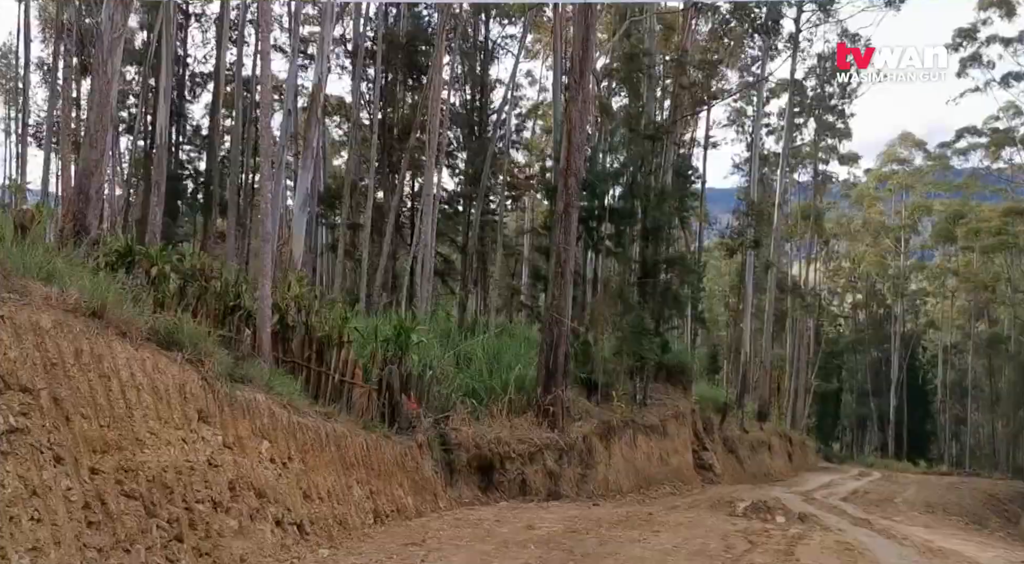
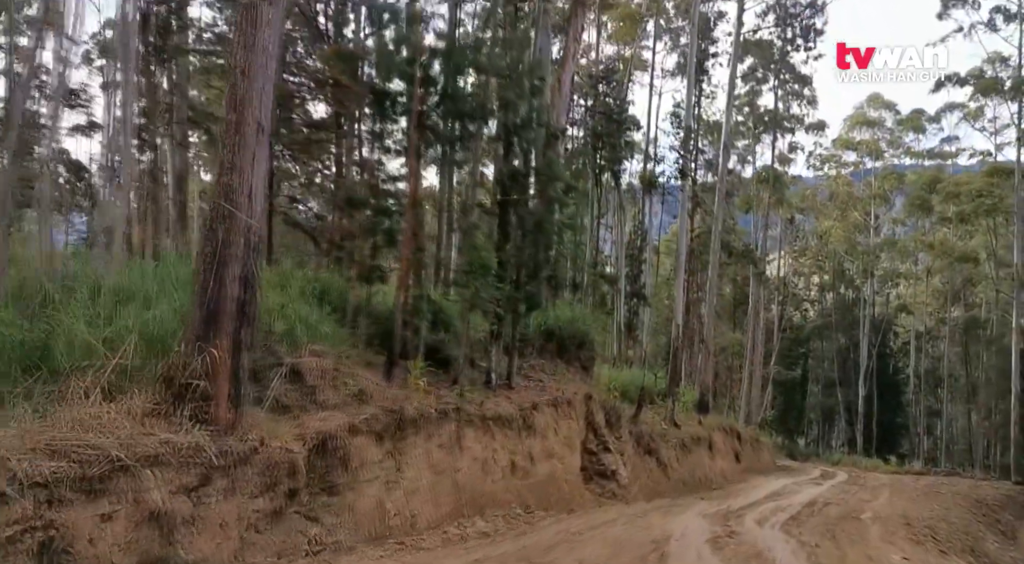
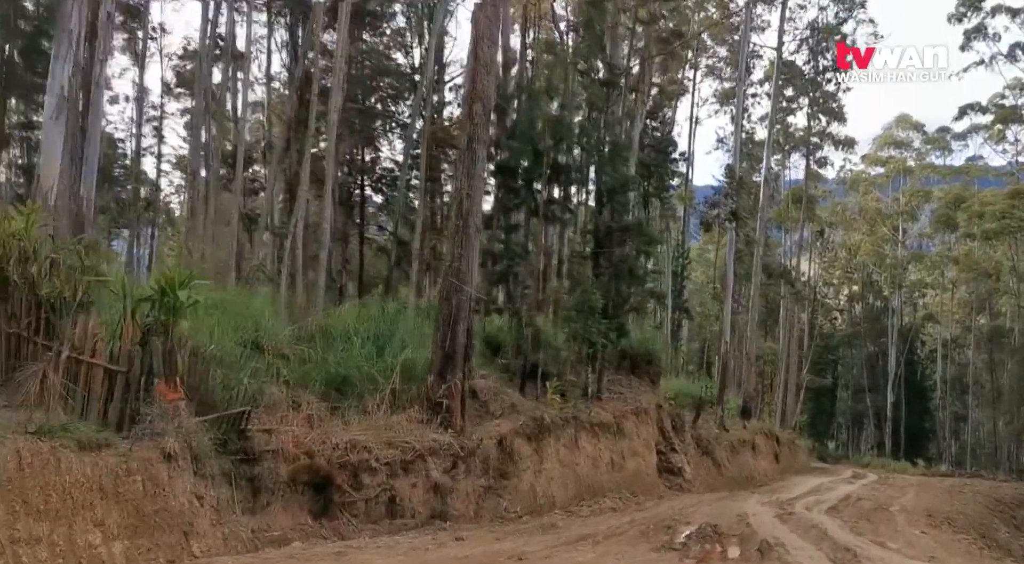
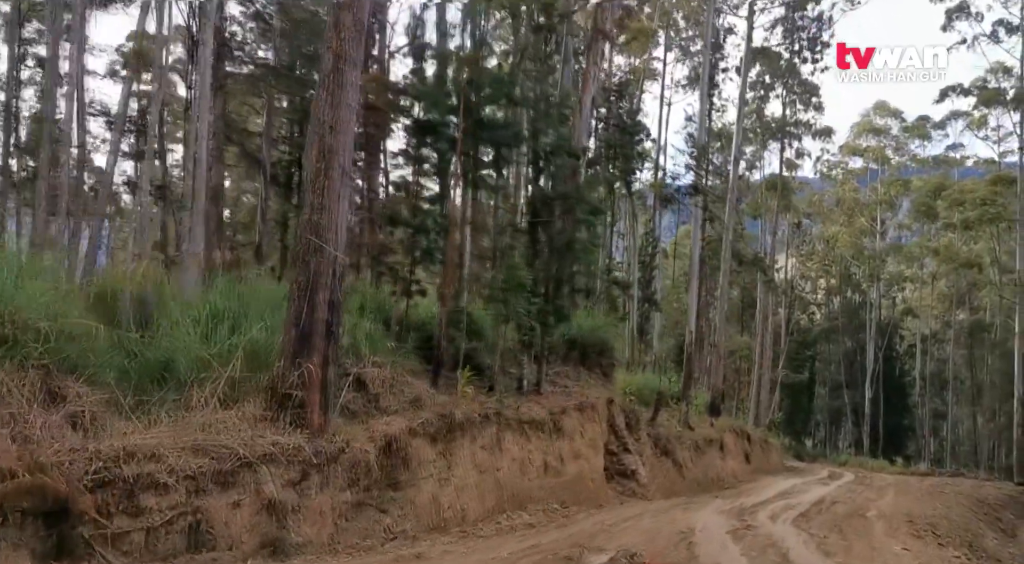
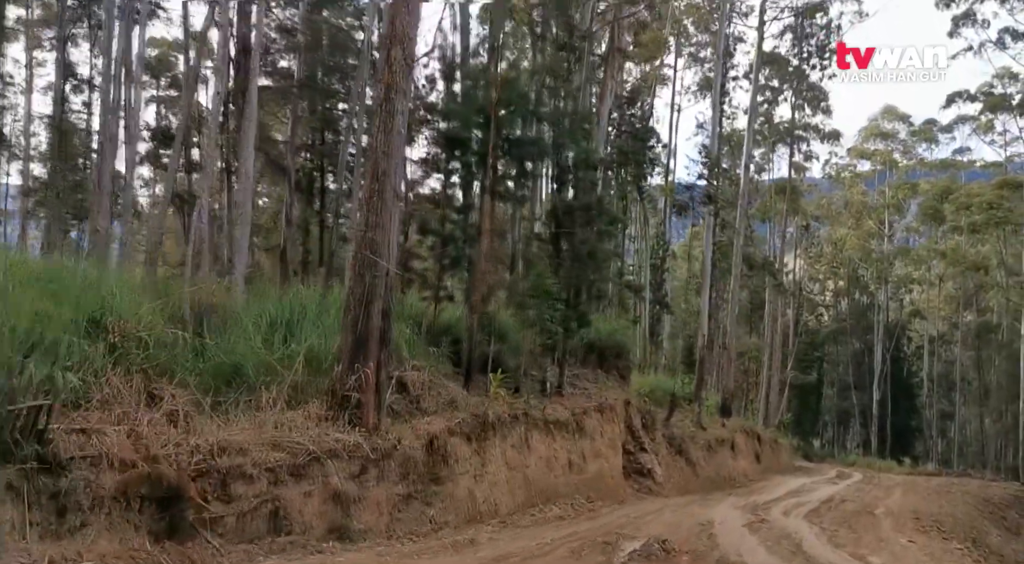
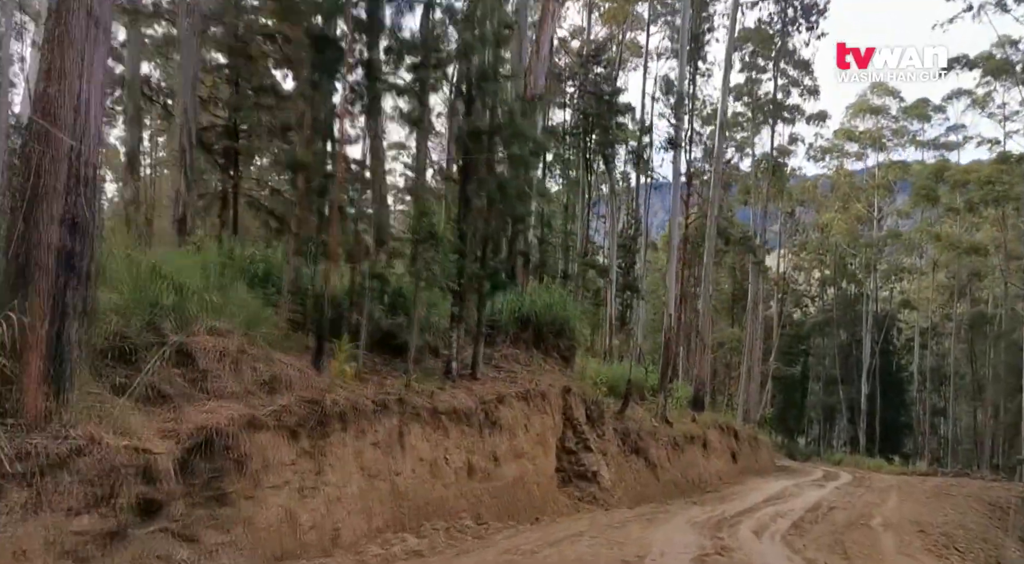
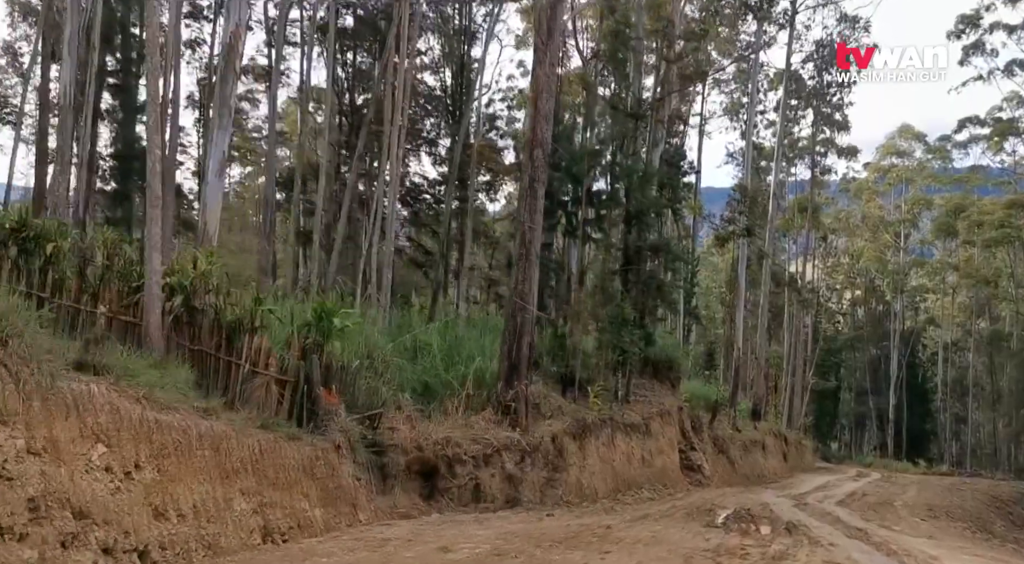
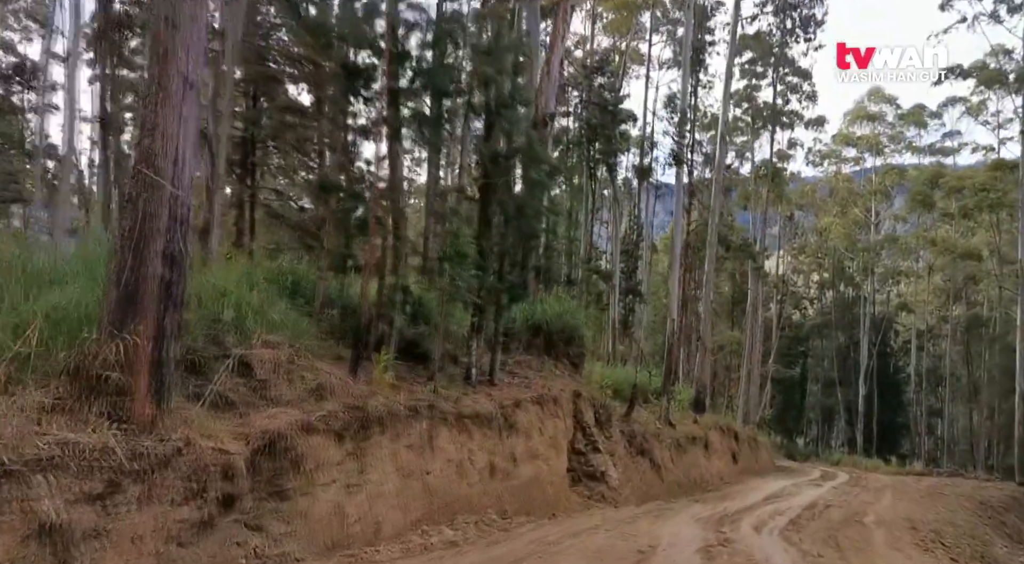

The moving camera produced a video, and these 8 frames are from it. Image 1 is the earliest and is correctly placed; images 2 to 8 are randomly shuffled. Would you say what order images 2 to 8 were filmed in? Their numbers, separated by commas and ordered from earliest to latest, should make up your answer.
7, 3, 5, 4, 2, 8, 6
